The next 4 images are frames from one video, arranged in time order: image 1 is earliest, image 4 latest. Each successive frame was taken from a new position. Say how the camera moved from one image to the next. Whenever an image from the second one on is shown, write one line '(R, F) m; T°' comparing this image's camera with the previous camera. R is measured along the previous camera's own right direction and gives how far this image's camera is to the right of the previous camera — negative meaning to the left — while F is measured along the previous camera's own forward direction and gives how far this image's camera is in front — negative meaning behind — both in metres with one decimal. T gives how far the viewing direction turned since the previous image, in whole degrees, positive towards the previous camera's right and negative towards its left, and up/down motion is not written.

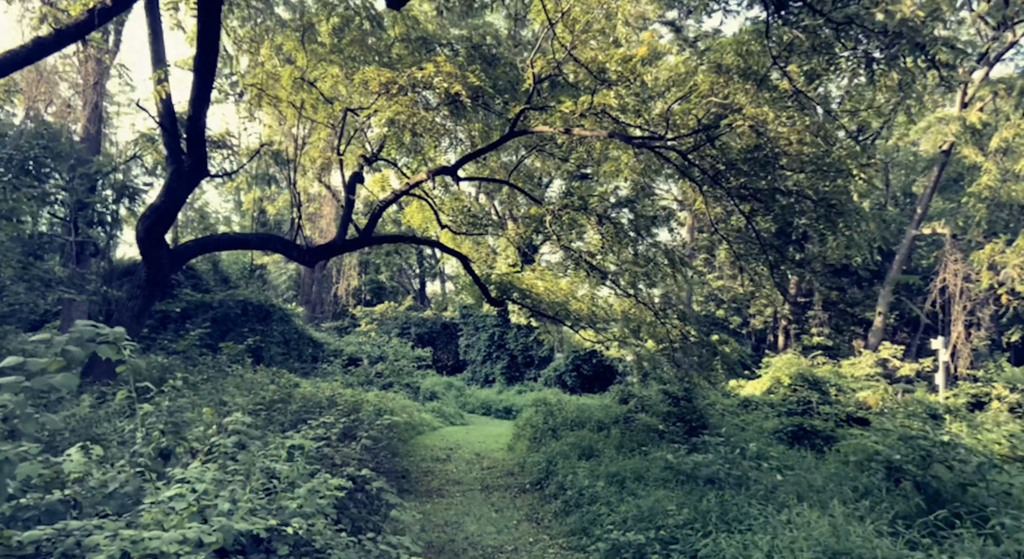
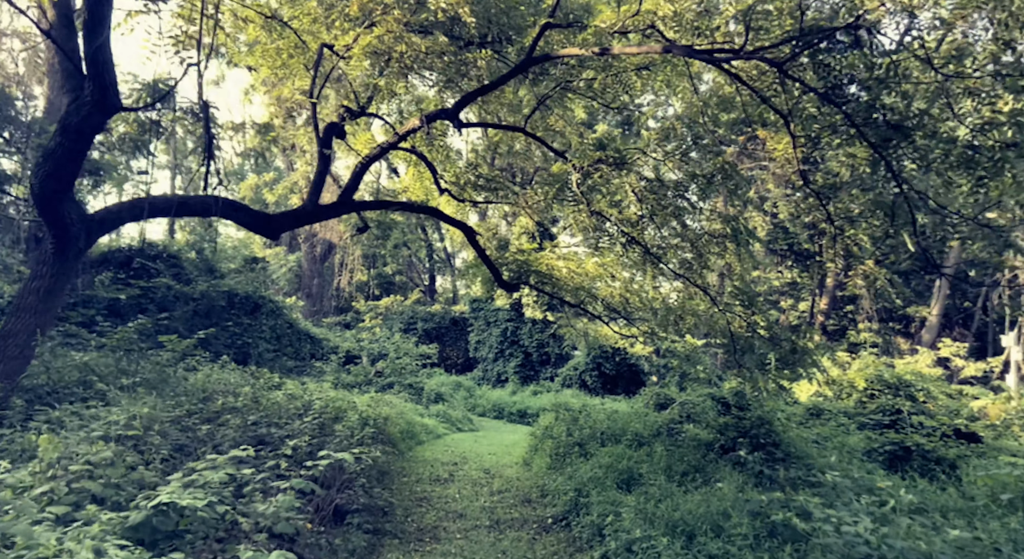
(-0.1, +2.0) m; -1°
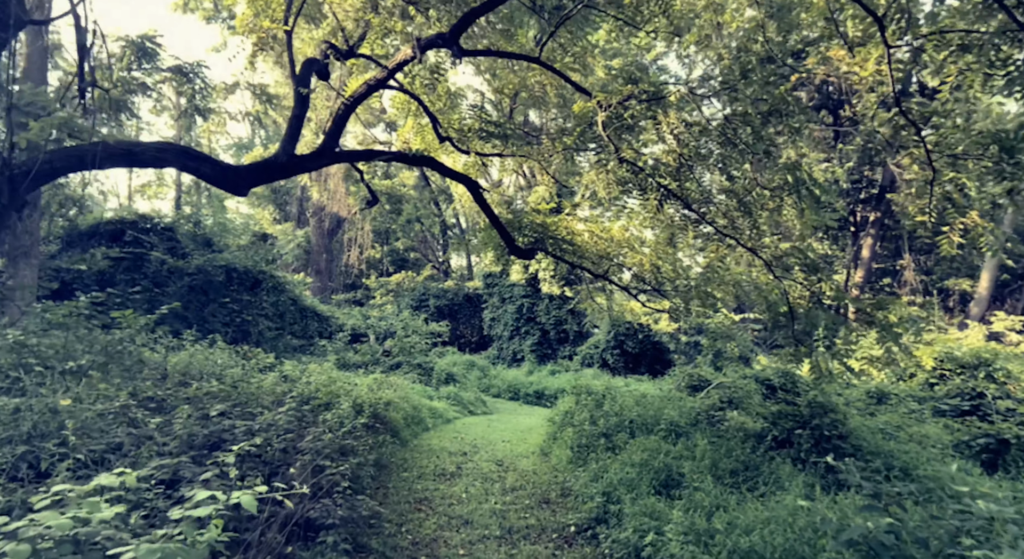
(0.0, +1.2) m; -2°
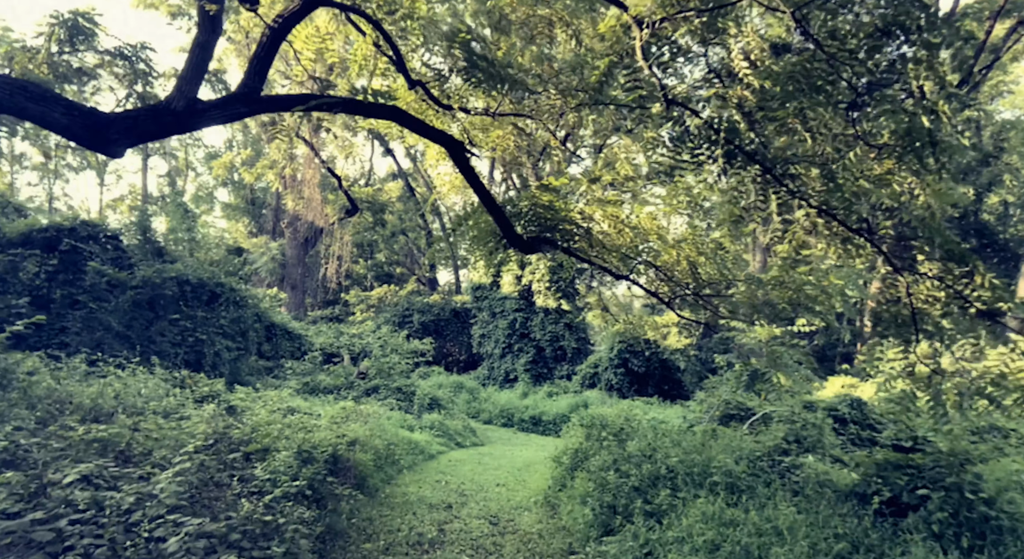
(-0.1, +1.9) m; +1°
